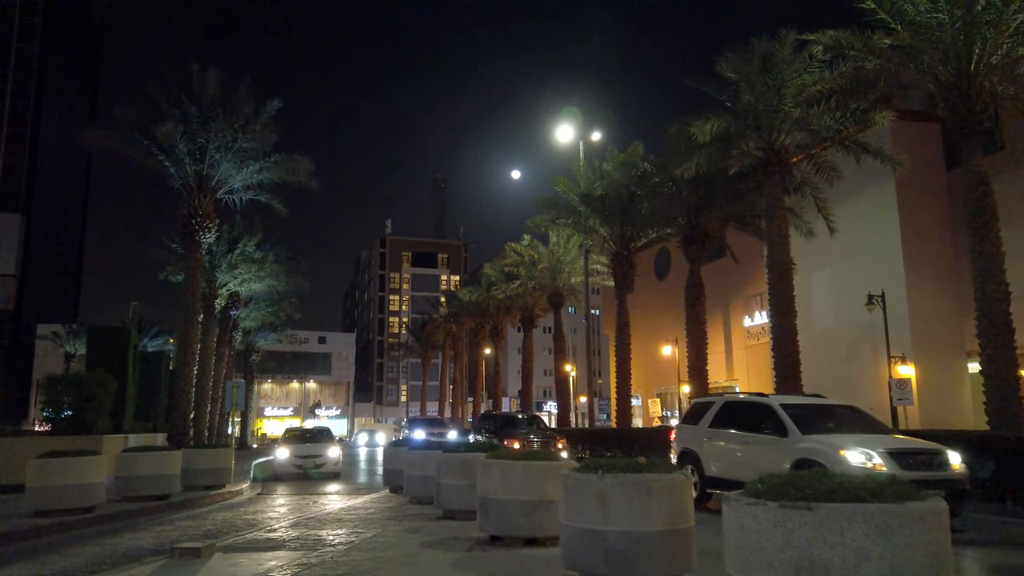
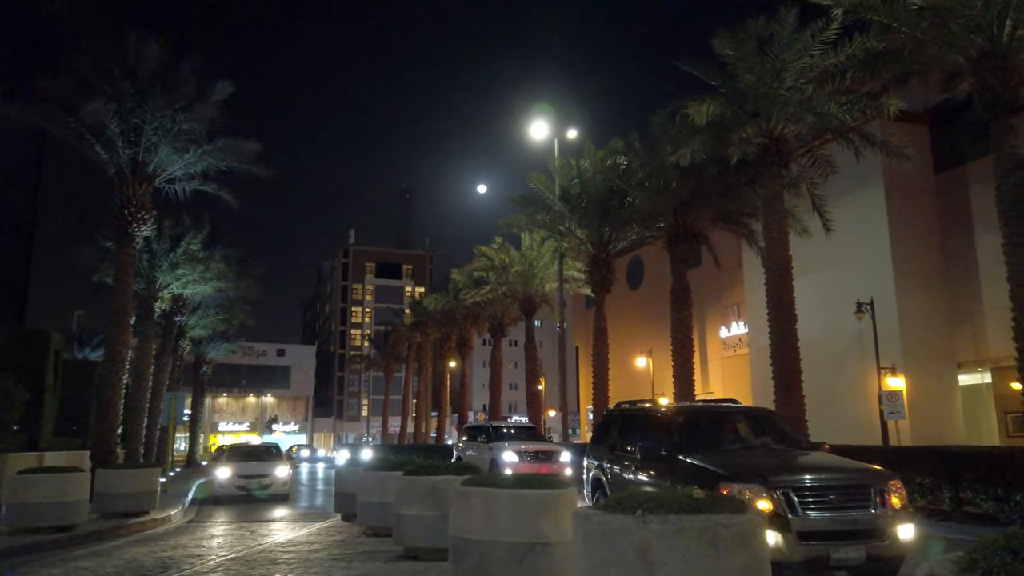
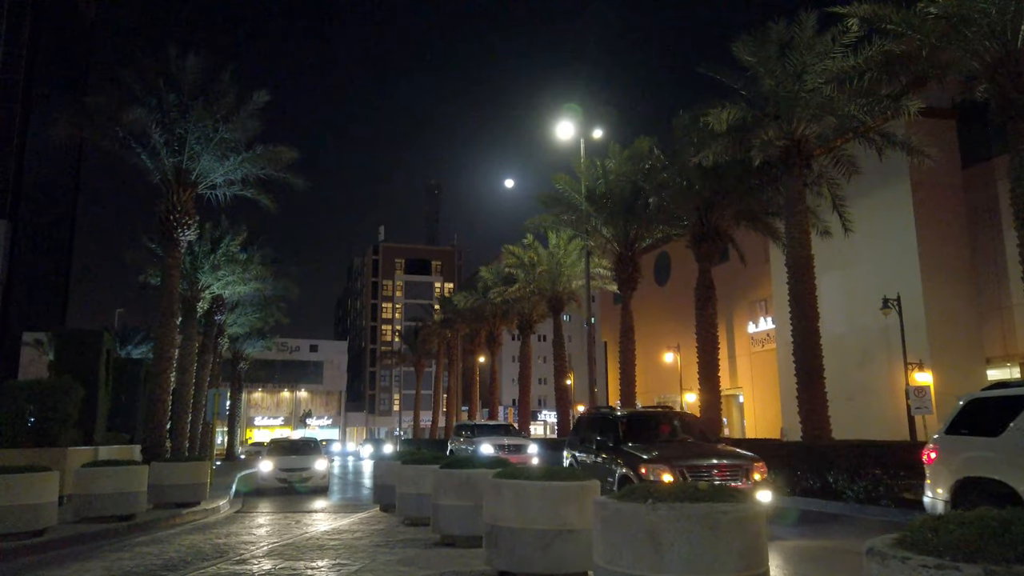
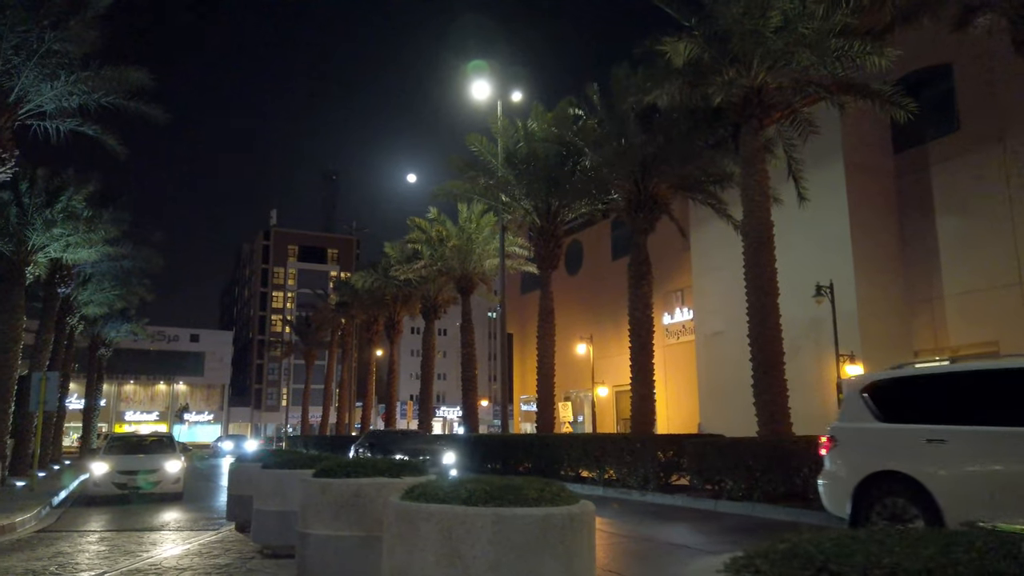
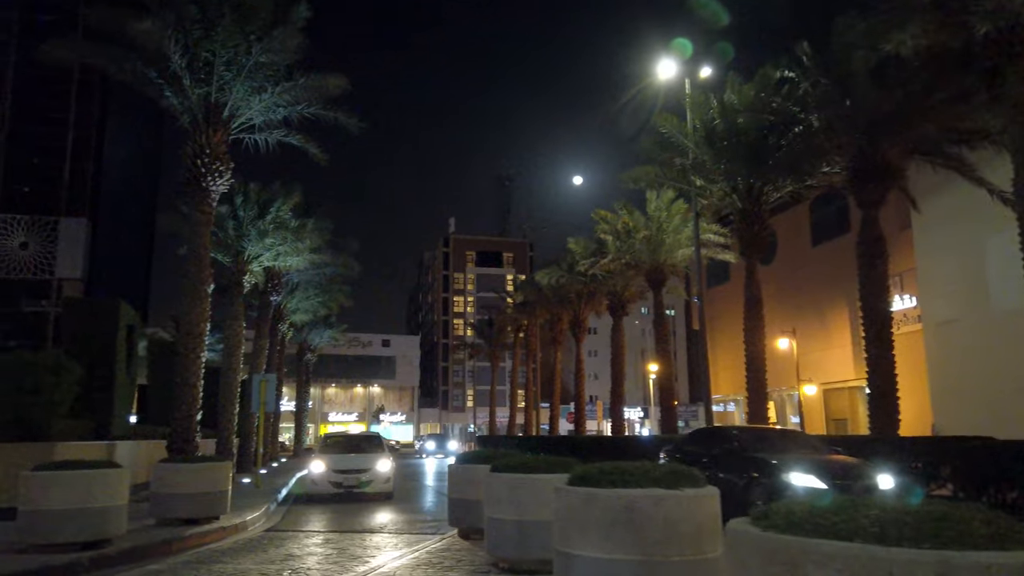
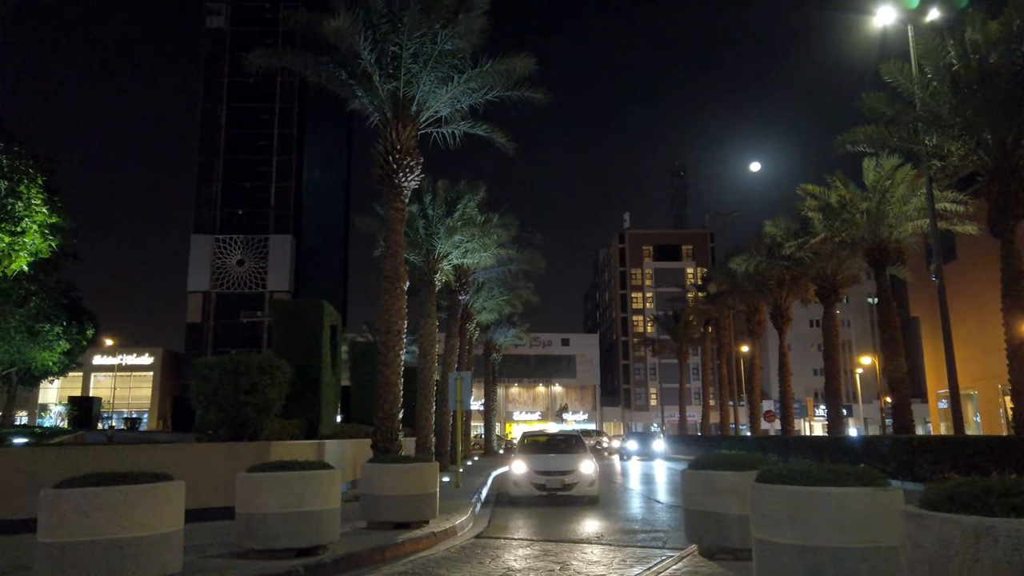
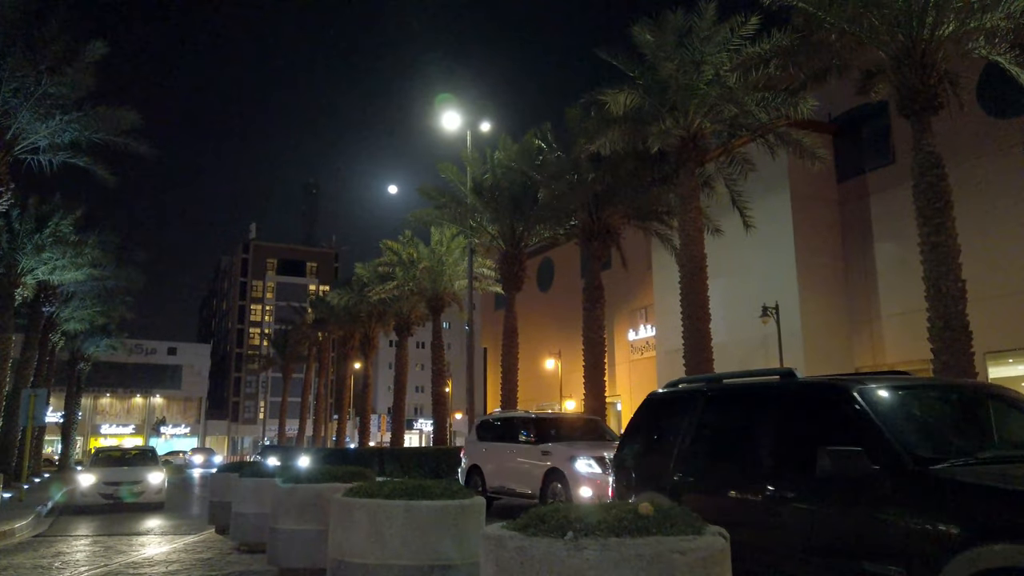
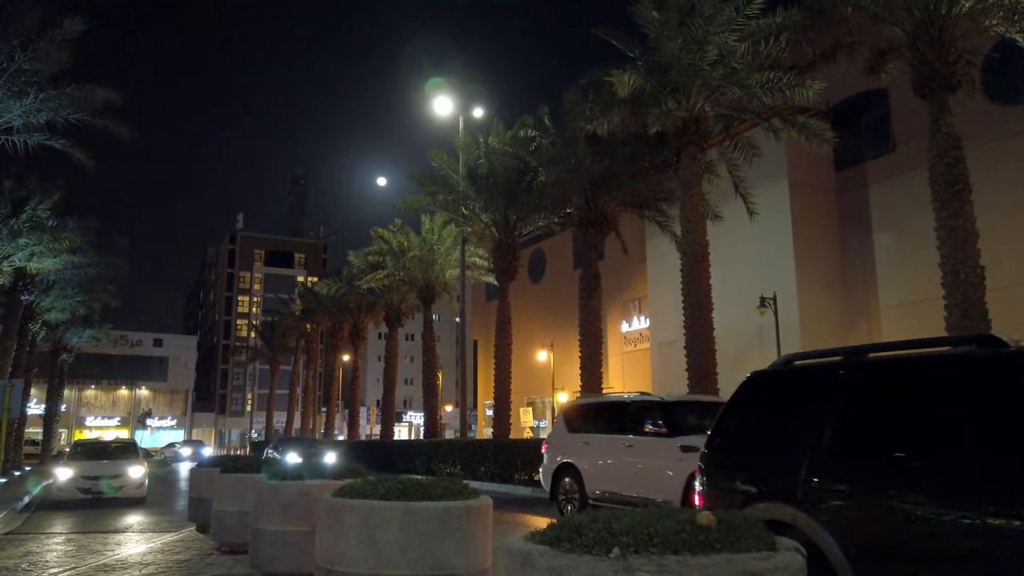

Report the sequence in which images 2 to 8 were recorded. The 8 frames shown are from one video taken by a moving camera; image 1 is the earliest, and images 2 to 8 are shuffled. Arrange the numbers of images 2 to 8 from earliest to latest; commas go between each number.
3, 2, 7, 8, 4, 5, 6
